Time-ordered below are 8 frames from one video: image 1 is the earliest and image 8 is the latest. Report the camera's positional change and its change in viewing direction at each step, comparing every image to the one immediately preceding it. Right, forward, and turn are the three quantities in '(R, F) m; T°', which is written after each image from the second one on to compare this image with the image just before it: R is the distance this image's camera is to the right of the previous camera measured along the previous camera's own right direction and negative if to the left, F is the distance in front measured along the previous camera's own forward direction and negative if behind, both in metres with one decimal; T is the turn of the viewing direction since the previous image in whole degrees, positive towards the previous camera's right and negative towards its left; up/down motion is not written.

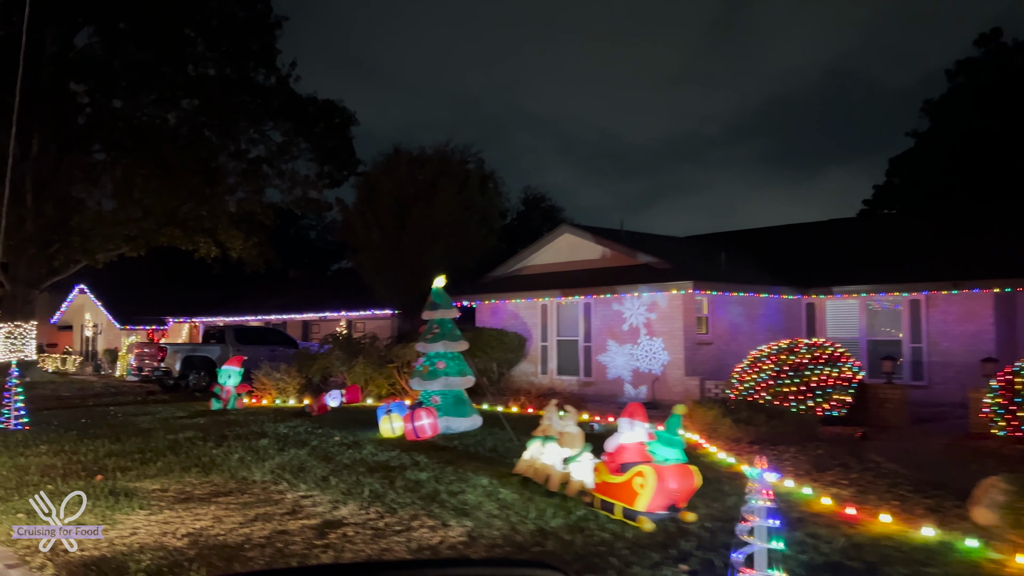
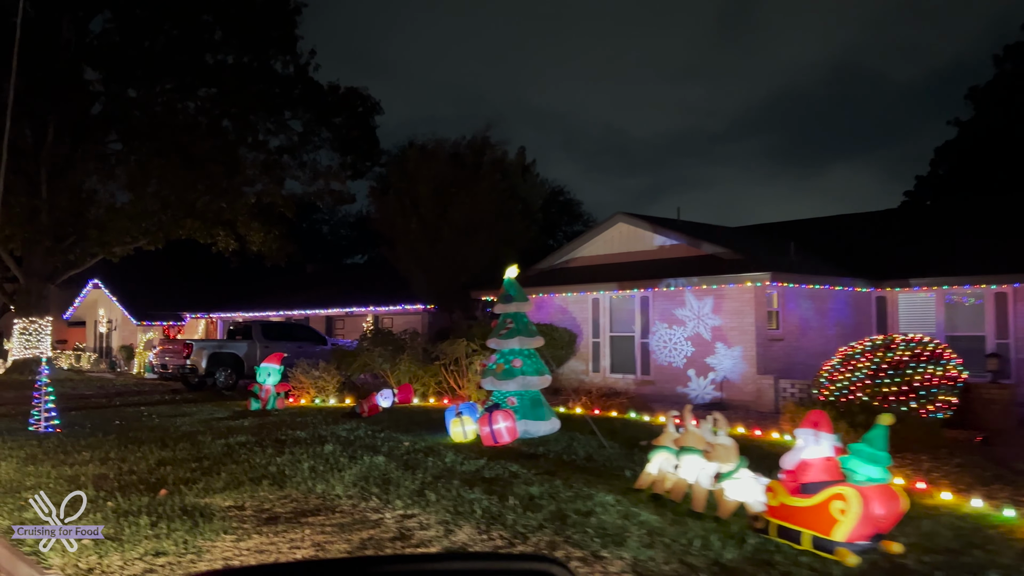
(-0.9, +0.9) m; 0°
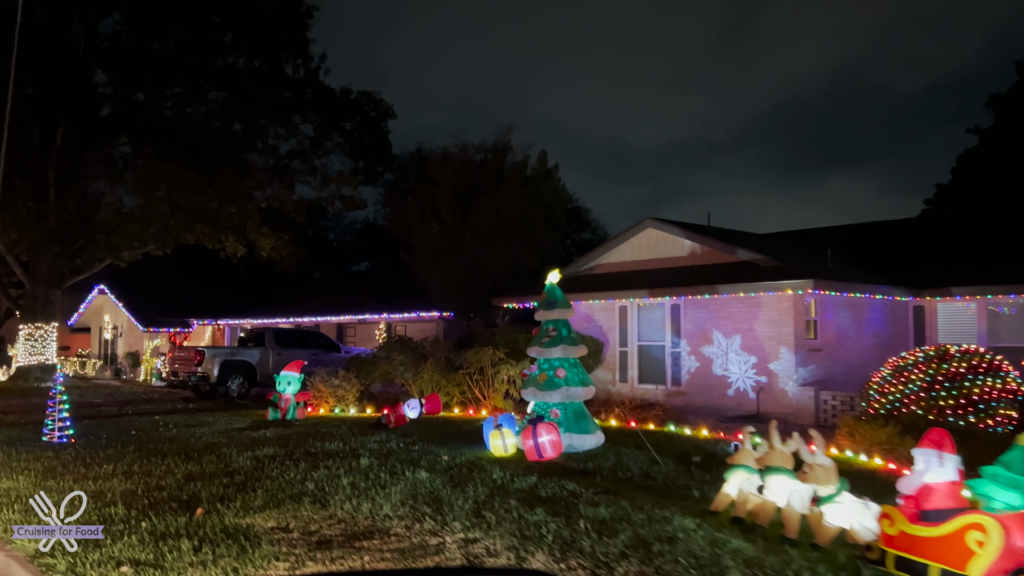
(-0.5, +0.5) m; 0°
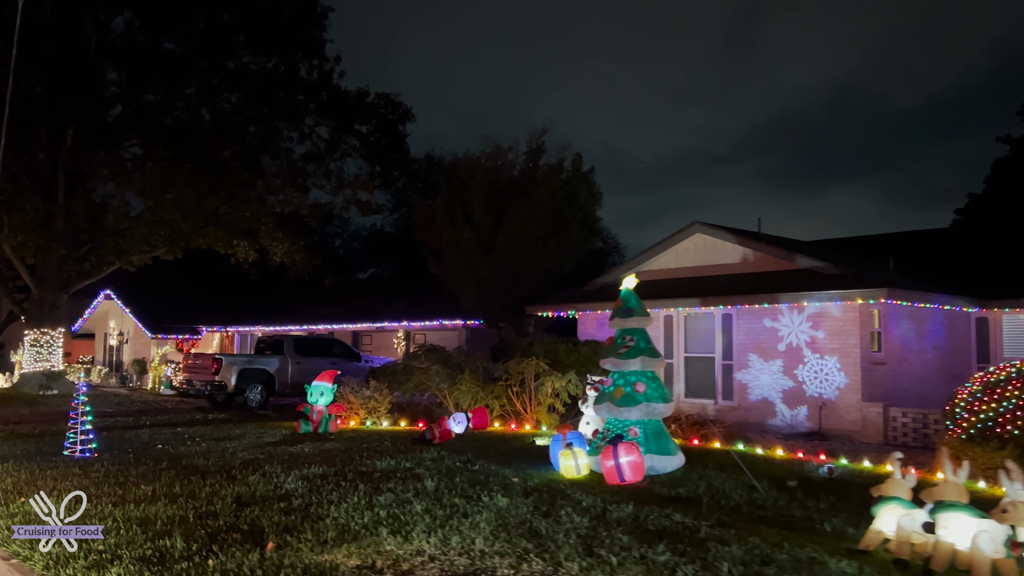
(-0.8, +0.8) m; 0°
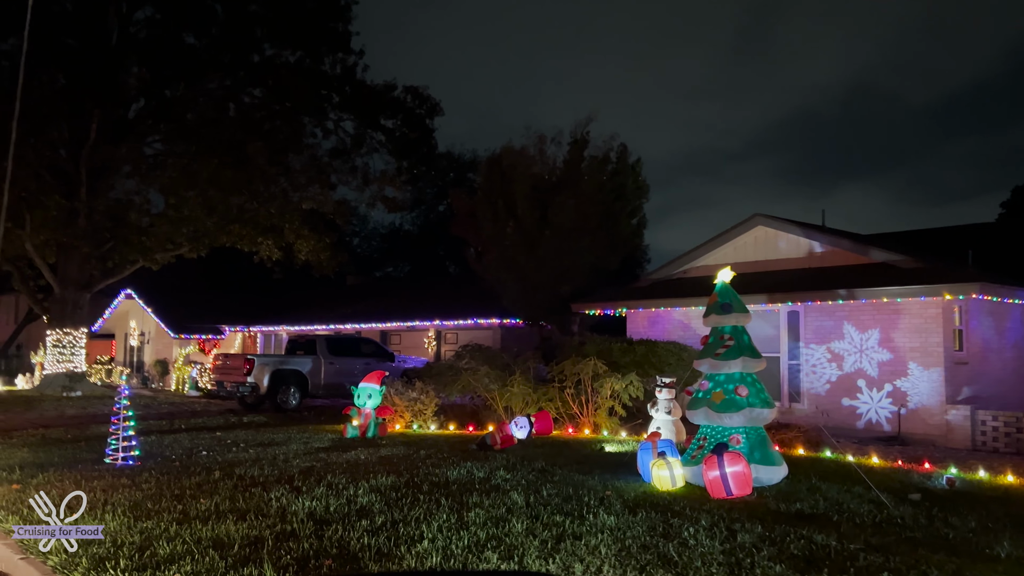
(-0.7, +0.7) m; -1°
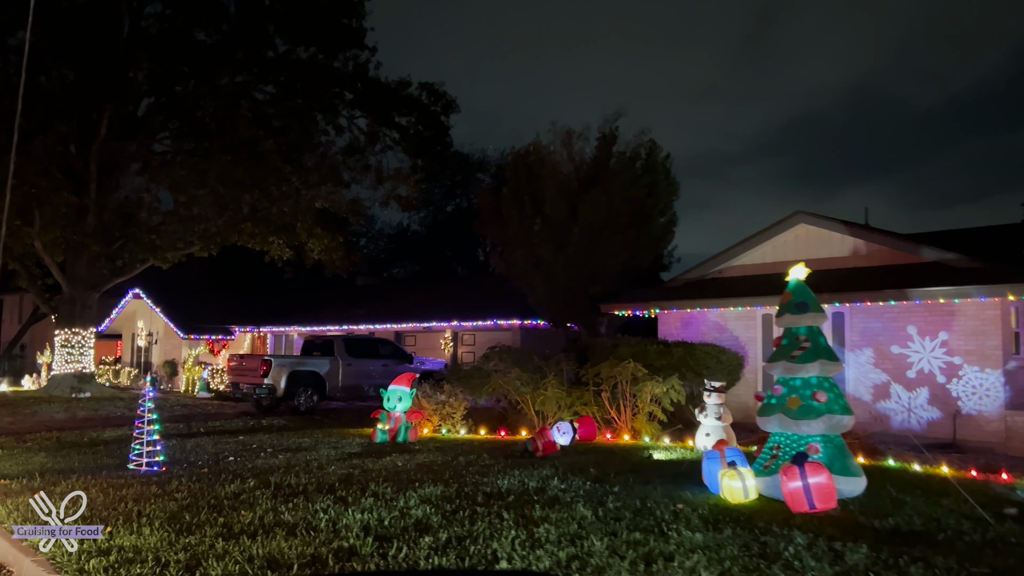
(-0.5, +0.5) m; 0°
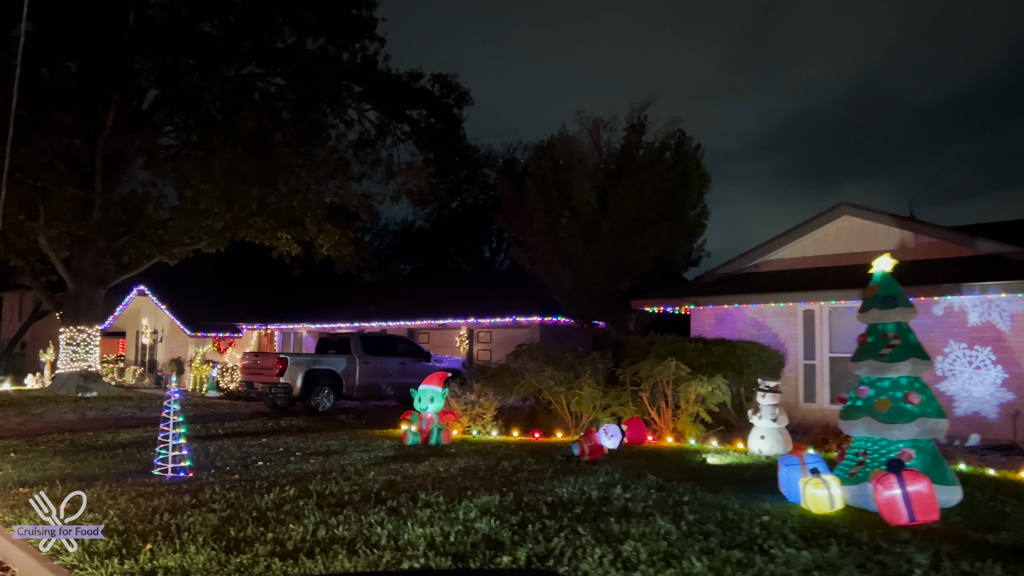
(-0.5, +0.6) m; 0°
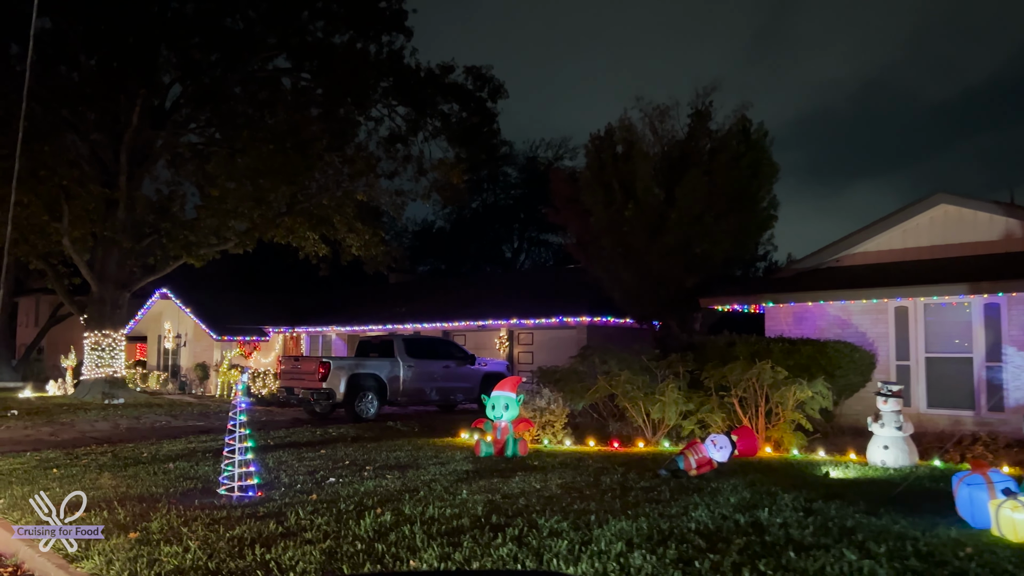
(-0.9, +0.9) m; 0°
